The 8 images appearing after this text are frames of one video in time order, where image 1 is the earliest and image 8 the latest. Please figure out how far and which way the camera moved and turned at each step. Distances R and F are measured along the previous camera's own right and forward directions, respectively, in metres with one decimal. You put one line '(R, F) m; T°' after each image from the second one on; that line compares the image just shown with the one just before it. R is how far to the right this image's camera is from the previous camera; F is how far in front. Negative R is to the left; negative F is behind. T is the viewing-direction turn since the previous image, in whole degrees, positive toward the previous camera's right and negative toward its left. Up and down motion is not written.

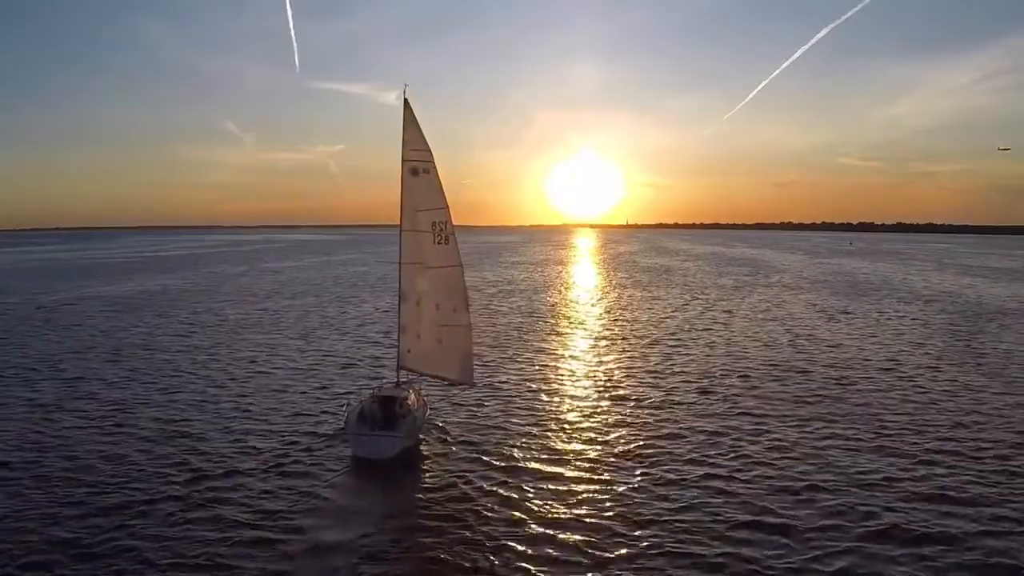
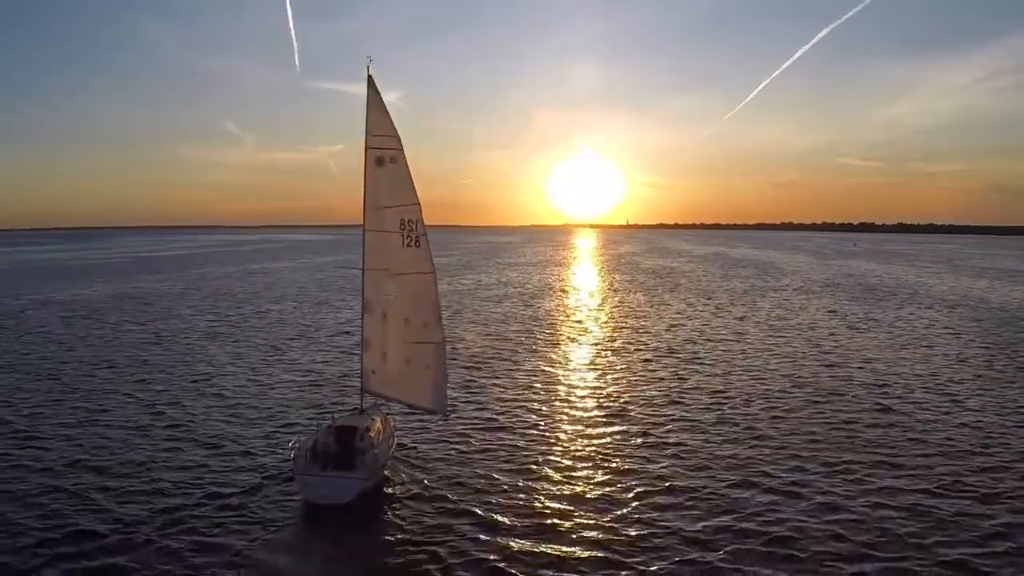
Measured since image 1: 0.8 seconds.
(+0.4, +3.6) m; 0°
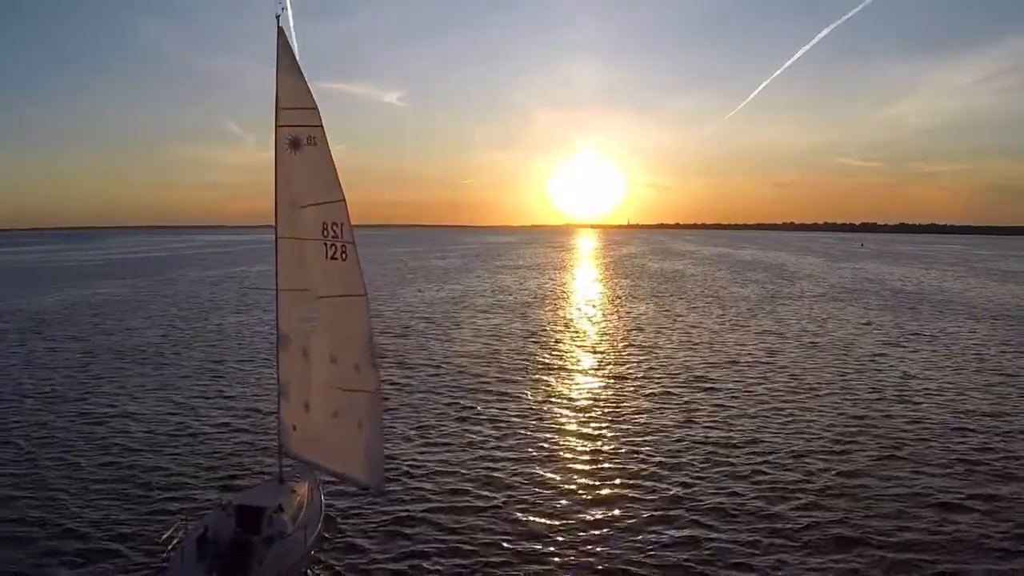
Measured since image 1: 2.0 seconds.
(+0.5, +5.4) m; 0°
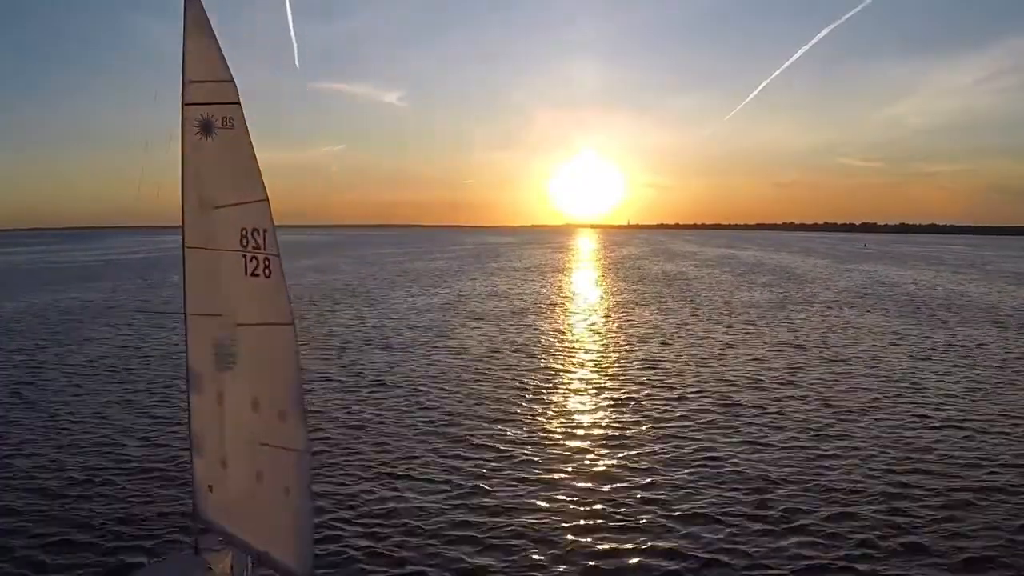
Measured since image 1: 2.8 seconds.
(+0.3, +3.1) m; 0°
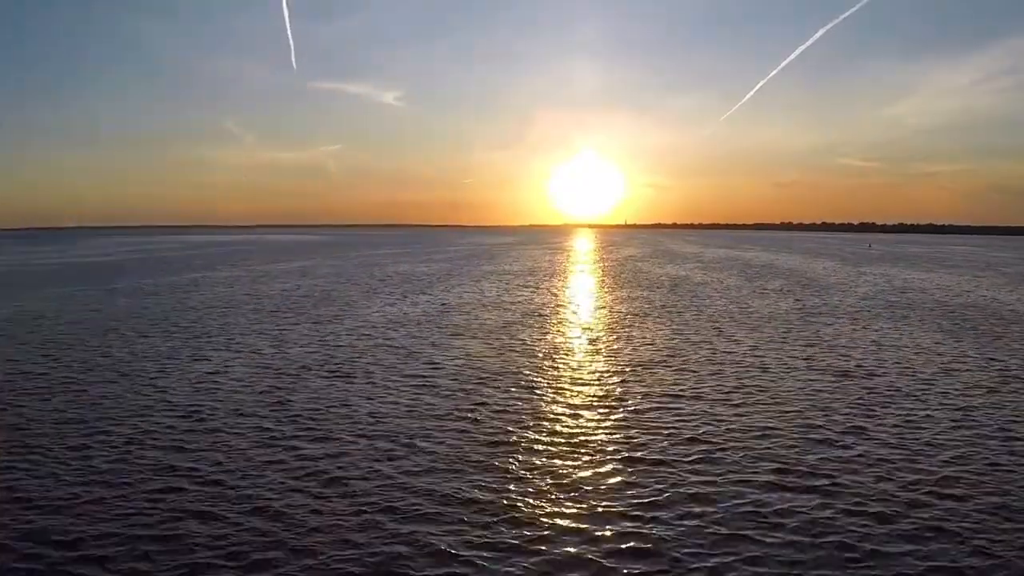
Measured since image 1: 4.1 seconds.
(+0.6, +5.4) m; 0°
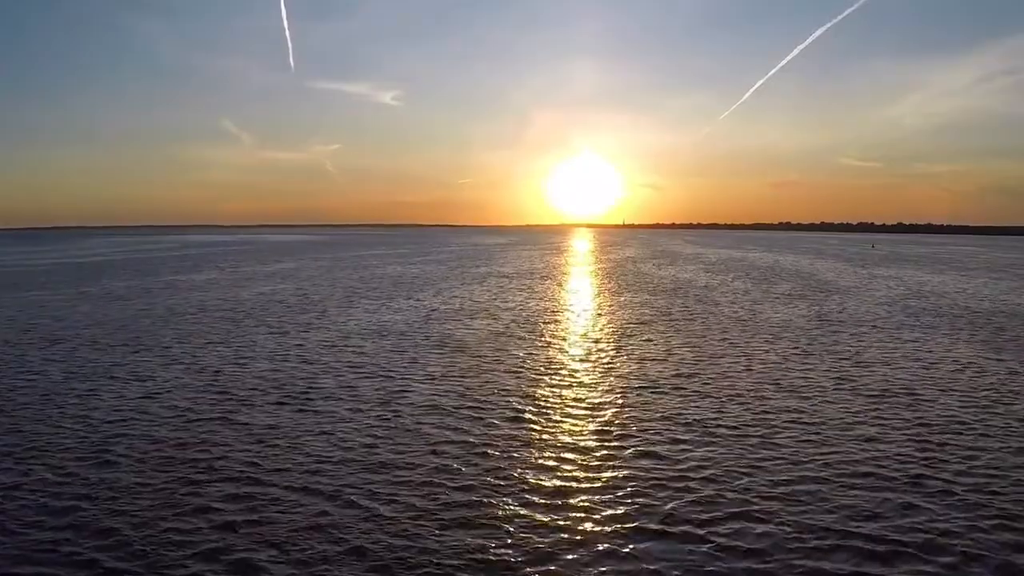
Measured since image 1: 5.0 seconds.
(+0.3, +4.0) m; 0°
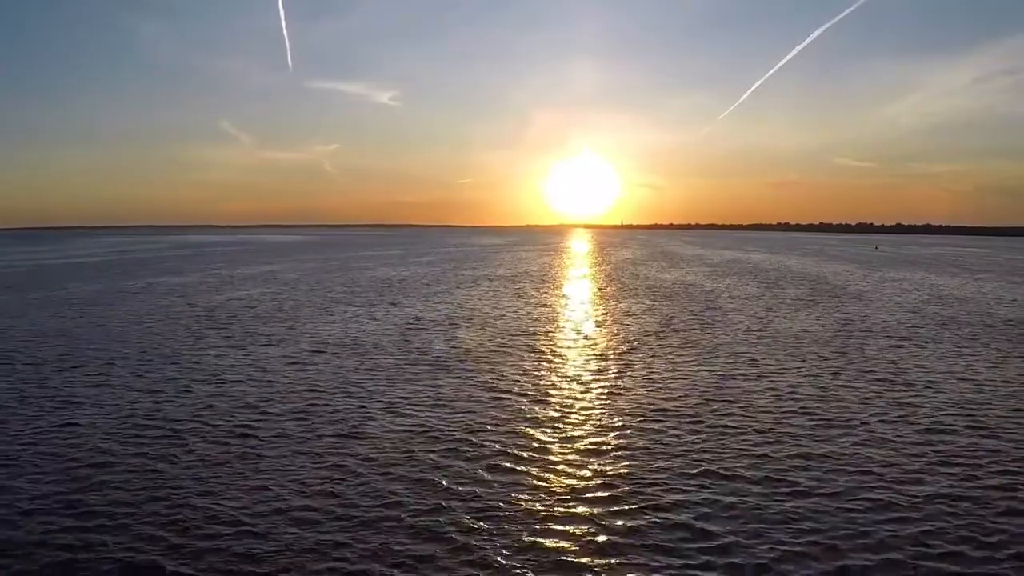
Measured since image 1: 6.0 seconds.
(+0.4, +4.0) m; 0°
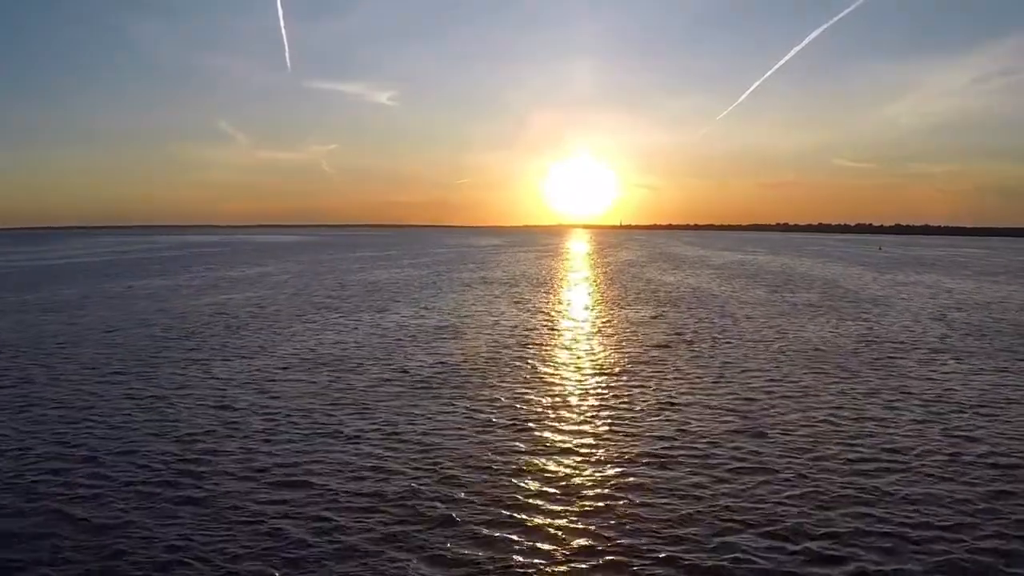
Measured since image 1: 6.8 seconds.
(+0.2, +3.3) m; 0°
